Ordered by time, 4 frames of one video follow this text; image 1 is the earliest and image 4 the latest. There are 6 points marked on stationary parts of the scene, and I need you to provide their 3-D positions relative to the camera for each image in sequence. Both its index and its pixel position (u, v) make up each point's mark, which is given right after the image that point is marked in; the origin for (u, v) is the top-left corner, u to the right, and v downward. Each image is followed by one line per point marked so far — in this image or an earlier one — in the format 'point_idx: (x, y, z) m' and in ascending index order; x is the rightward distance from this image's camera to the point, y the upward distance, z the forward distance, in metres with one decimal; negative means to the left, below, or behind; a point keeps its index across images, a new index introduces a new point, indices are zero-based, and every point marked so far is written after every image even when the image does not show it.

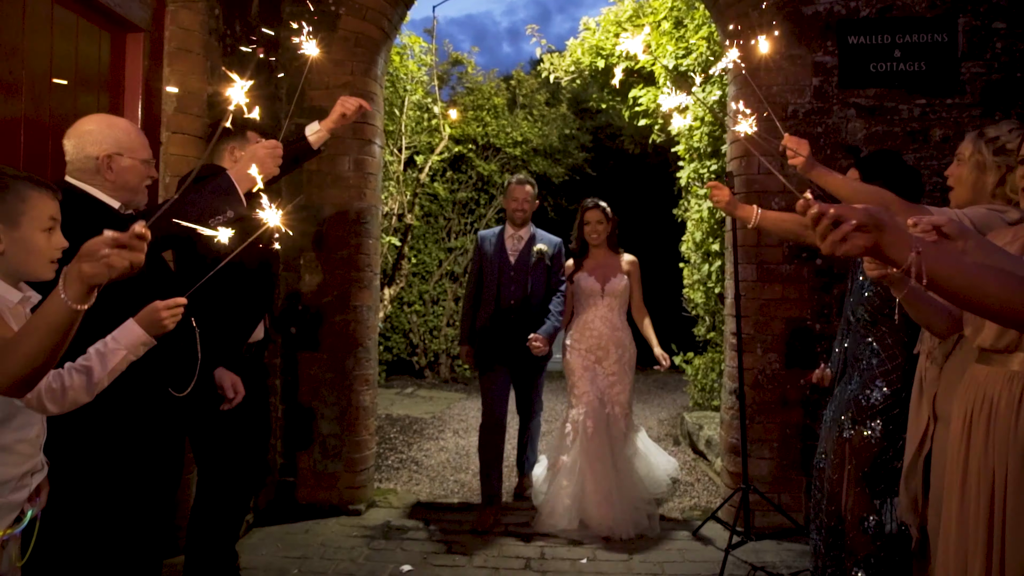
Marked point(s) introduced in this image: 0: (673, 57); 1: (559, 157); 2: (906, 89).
0: (+1.4, +2.0, +6.0) m
1: (+0.7, +1.9, +10.4) m
2: (+2.4, +1.2, +4.3) m
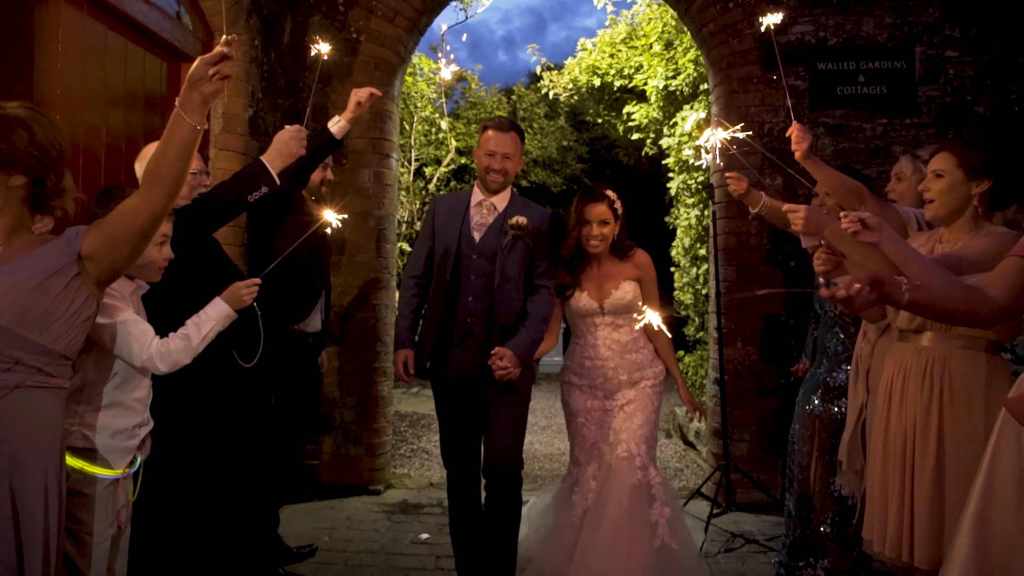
0: (+1.4, +1.9, +6.6) m
1: (+0.7, +1.9, +11.0) m
2: (+2.5, +1.2, +4.8) m
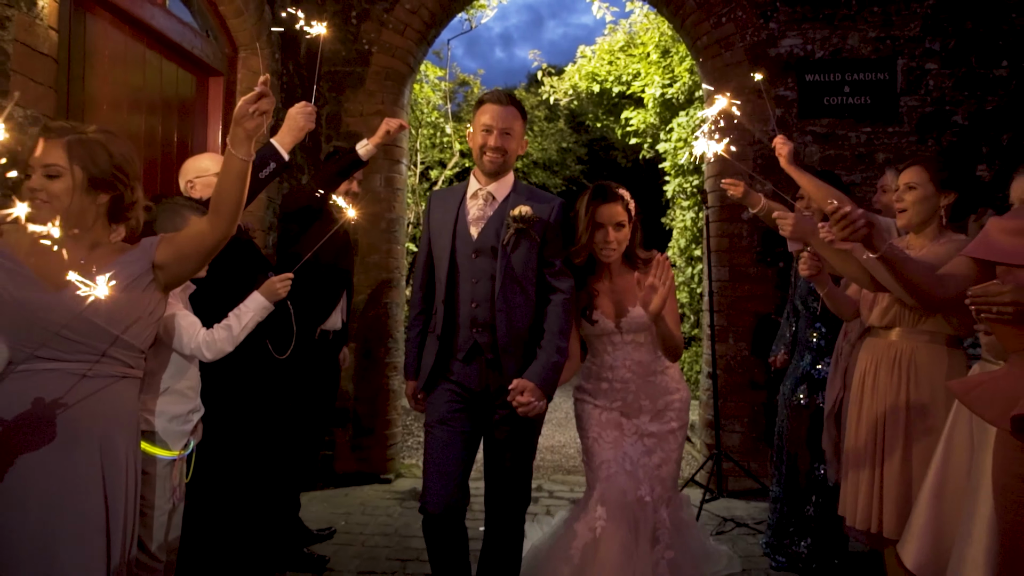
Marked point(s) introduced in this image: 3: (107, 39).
0: (+1.4, +1.9, +6.8) m
1: (+0.7, +1.9, +11.2) m
2: (+2.5, +1.2, +5.1) m
3: (-1.9, +1.2, +3.3) m
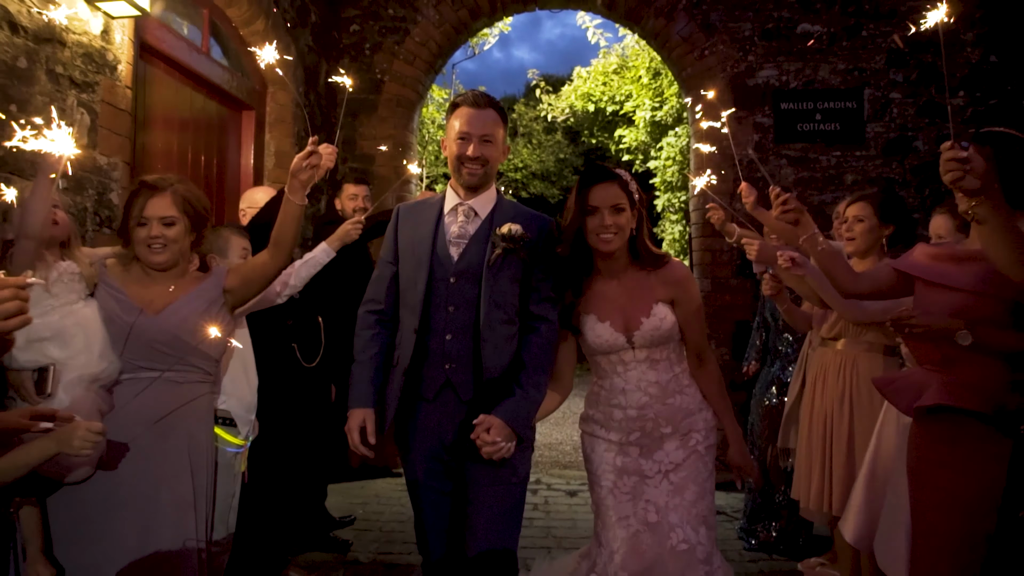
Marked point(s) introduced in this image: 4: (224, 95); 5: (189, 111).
0: (+1.4, +1.9, +7.3) m
1: (+0.7, +1.8, +11.7) m
2: (+2.5, +1.2, +5.6) m
3: (-1.9, +1.1, +3.8) m
4: (-1.9, +1.2, +4.5) m
5: (-1.9, +1.0, +4.1) m
